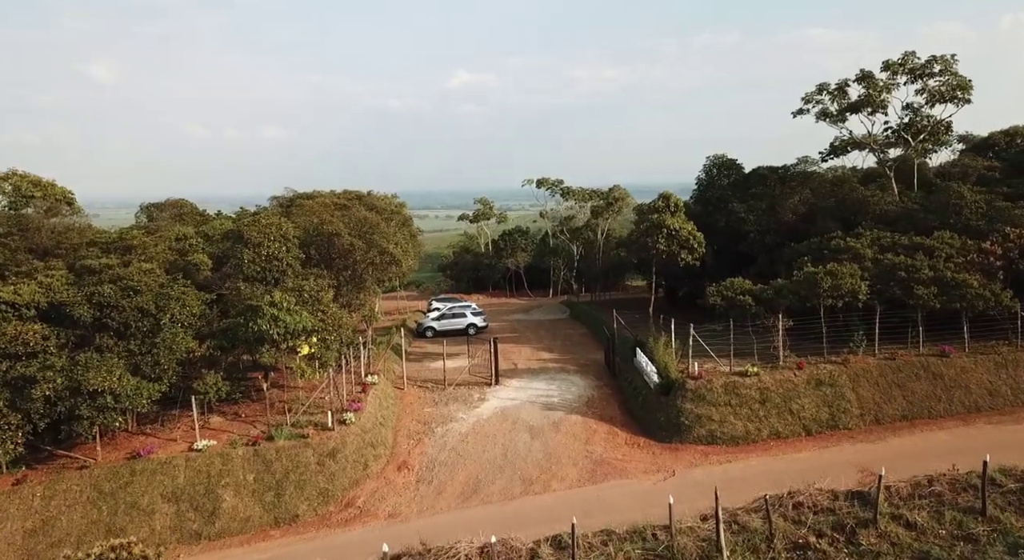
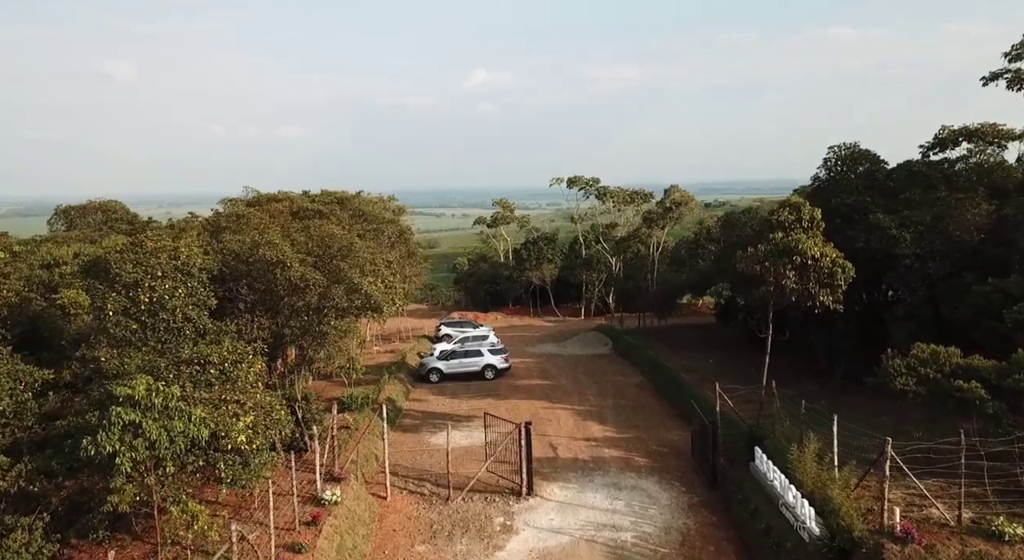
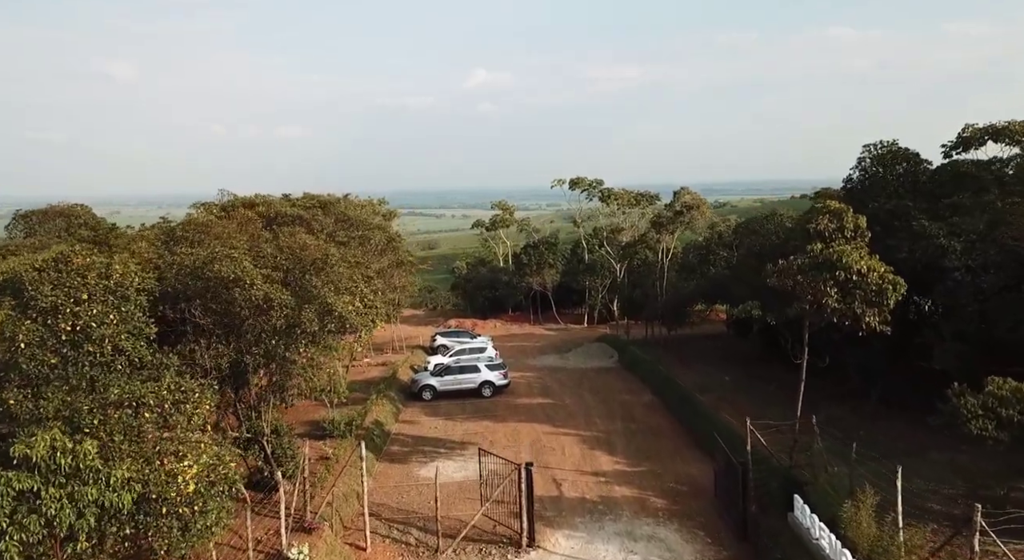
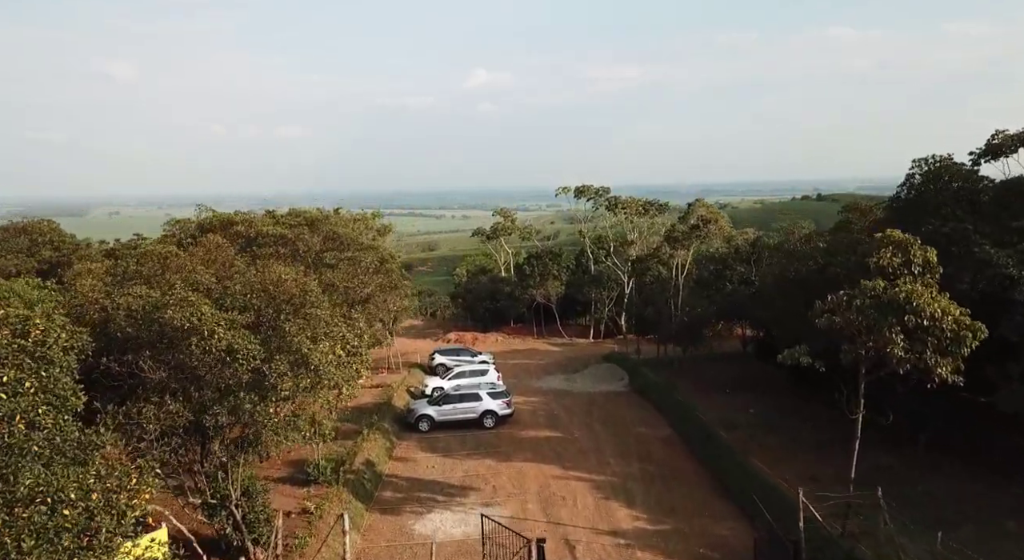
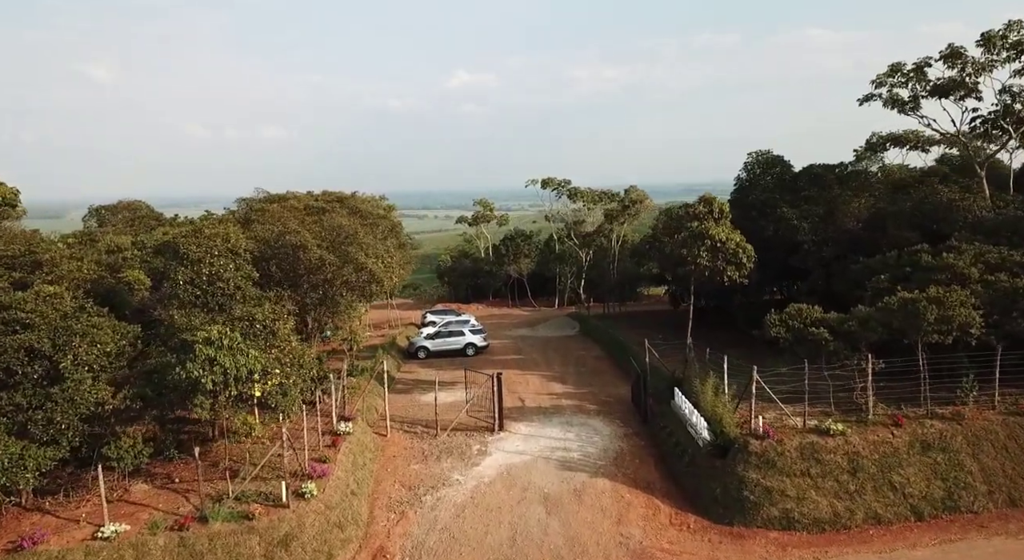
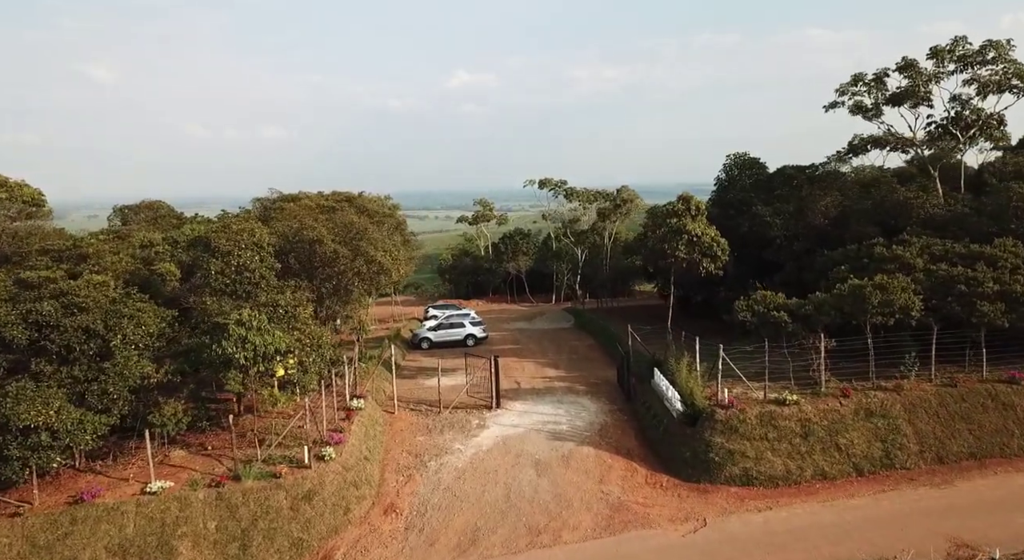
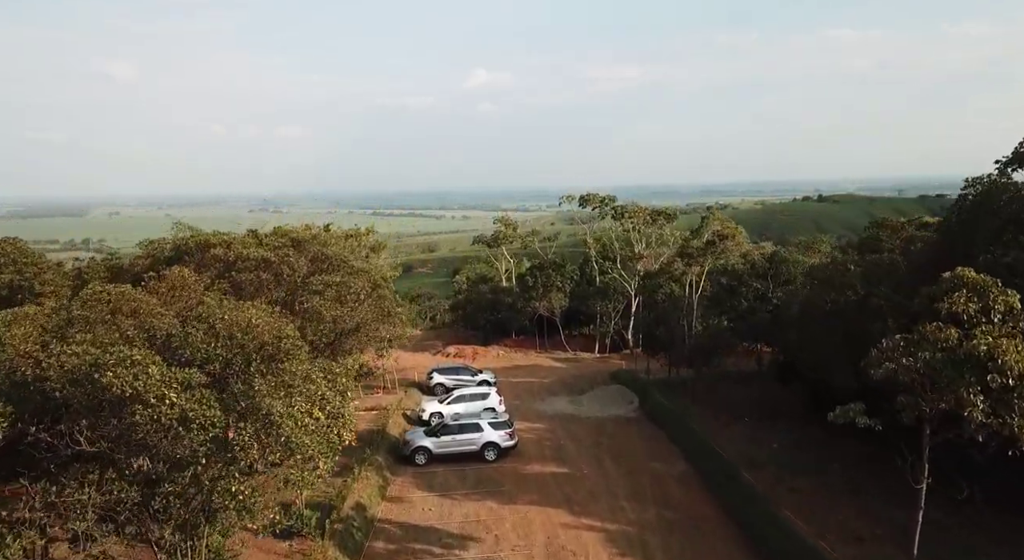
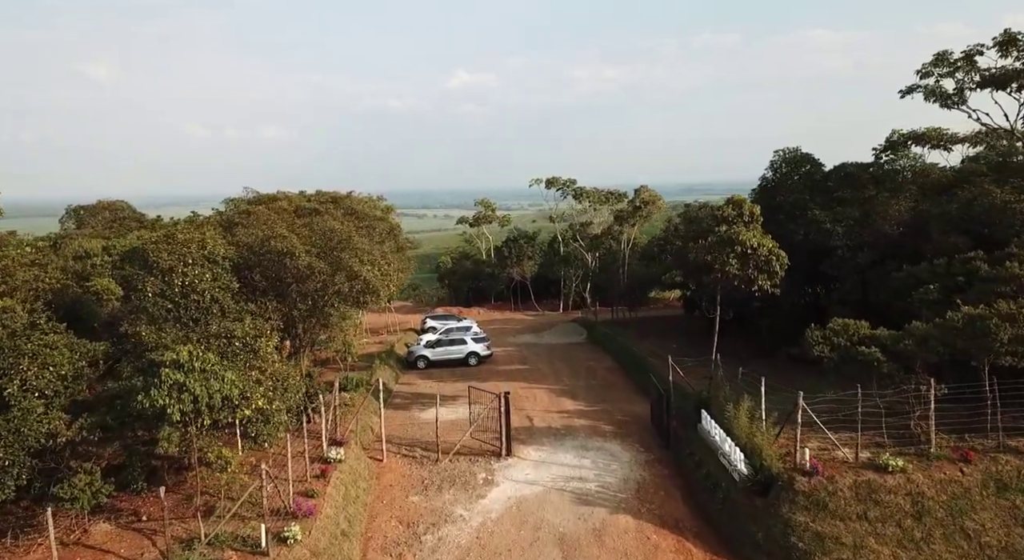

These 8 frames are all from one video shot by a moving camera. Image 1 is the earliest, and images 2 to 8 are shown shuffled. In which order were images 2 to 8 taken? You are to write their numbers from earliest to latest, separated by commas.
6, 5, 8, 2, 3, 4, 7
